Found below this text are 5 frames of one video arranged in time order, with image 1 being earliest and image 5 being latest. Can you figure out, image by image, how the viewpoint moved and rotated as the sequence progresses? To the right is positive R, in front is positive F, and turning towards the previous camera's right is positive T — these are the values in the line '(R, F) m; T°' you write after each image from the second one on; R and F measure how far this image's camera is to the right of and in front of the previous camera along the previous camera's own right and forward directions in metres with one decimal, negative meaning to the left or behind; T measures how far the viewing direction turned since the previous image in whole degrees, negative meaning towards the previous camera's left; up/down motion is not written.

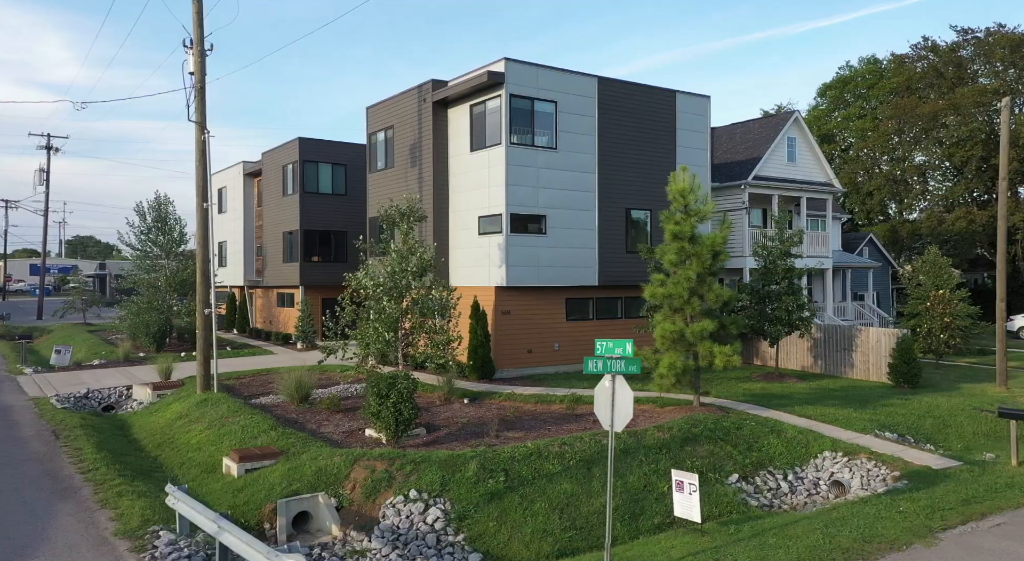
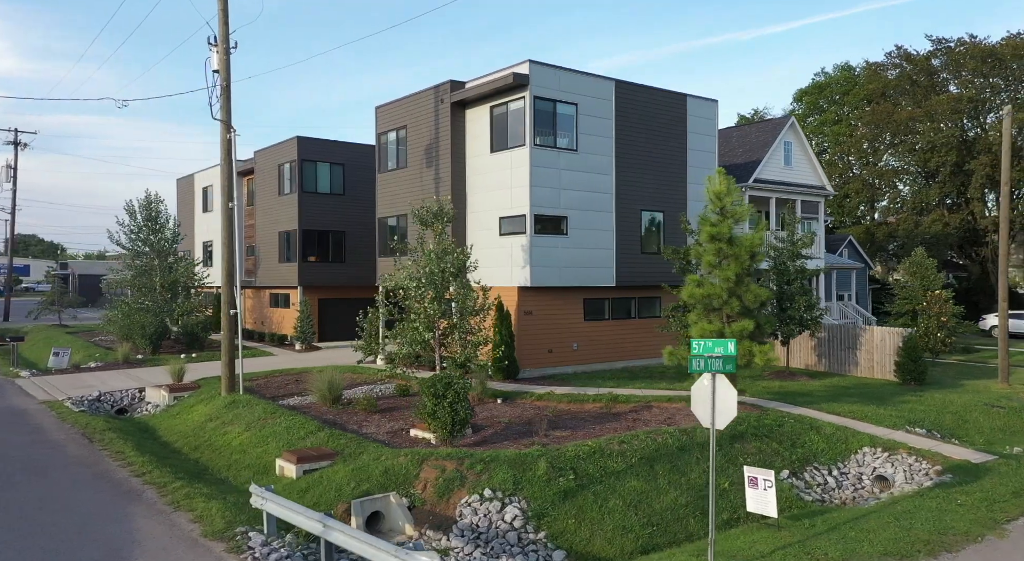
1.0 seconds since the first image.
(-1.6, -0.1) m; +3°
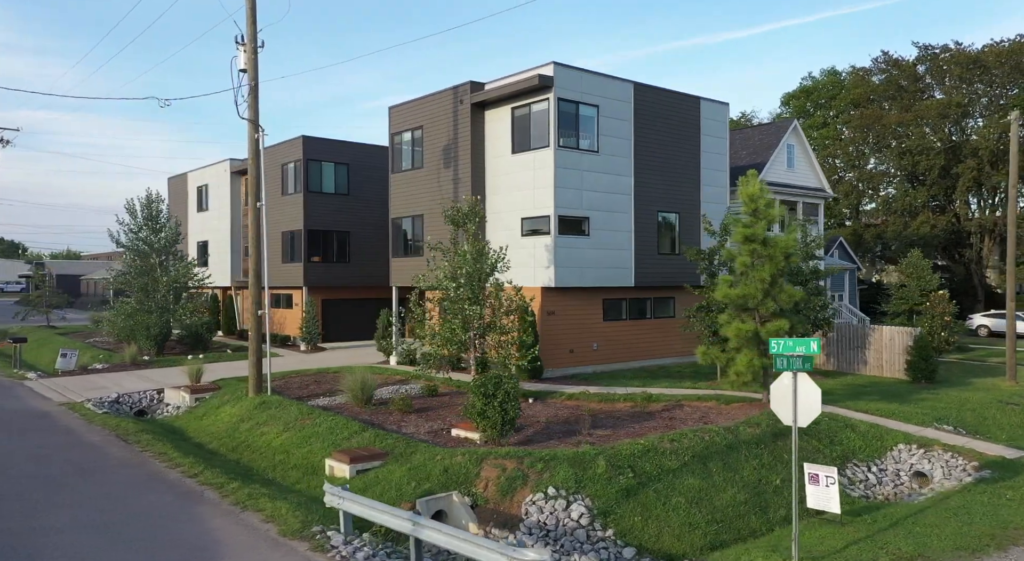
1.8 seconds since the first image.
(-1.3, -0.1) m; +2°
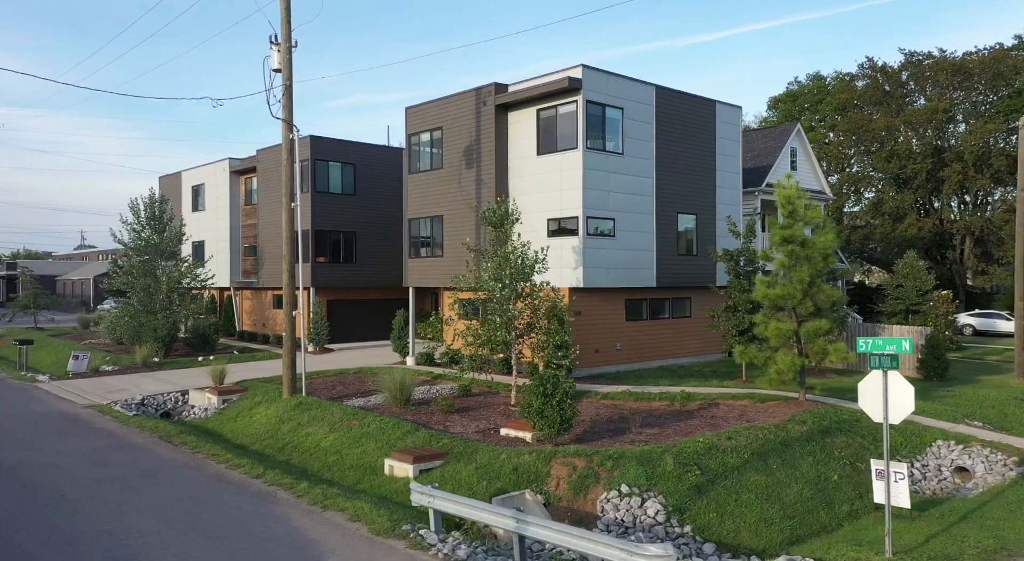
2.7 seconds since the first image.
(-1.5, -0.1) m; +2°
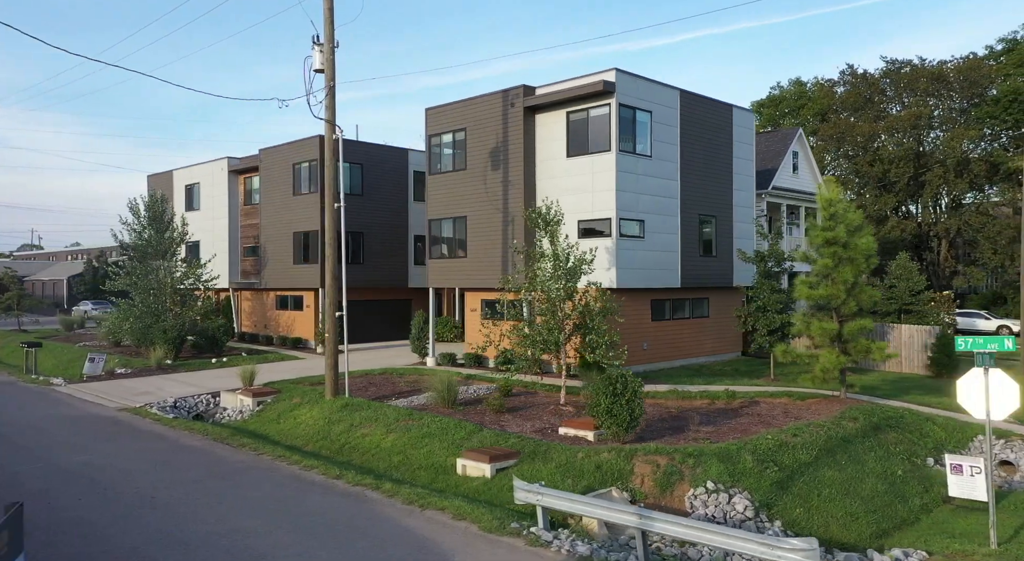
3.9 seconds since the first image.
(-1.9, -0.1) m; +3°
